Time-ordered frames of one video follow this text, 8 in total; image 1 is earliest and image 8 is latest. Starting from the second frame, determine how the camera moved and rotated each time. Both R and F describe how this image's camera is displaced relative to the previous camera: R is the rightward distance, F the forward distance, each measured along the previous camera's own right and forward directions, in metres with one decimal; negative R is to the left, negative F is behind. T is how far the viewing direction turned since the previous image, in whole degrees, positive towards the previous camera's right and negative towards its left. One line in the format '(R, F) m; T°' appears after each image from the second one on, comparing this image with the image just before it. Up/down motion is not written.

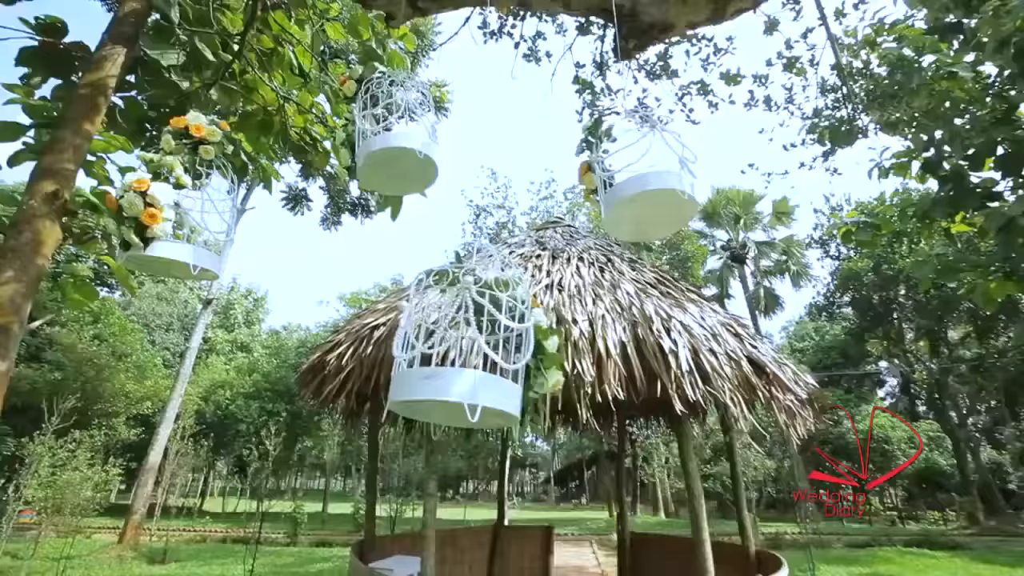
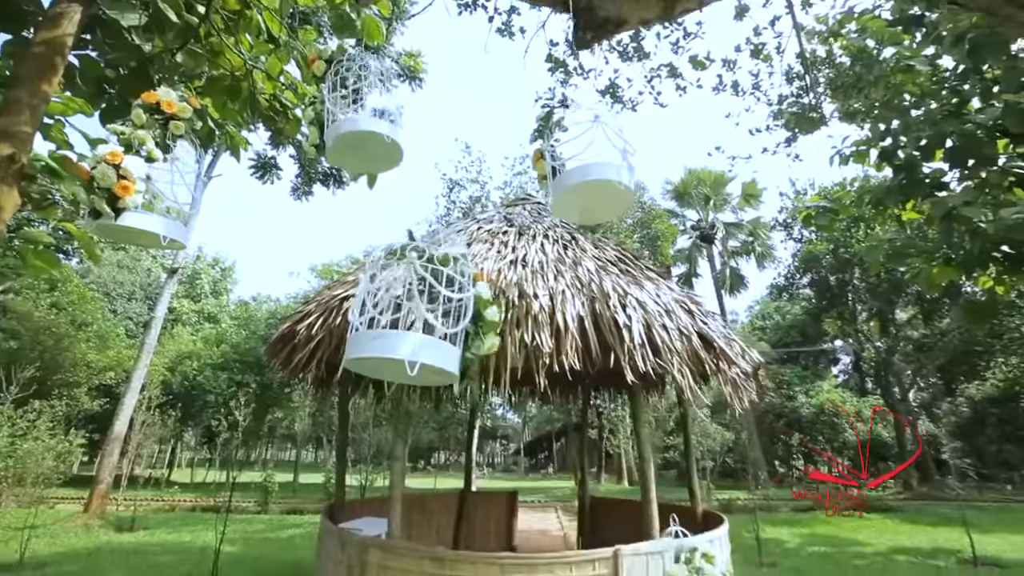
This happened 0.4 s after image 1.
(+0.1, -0.2) m; +3°
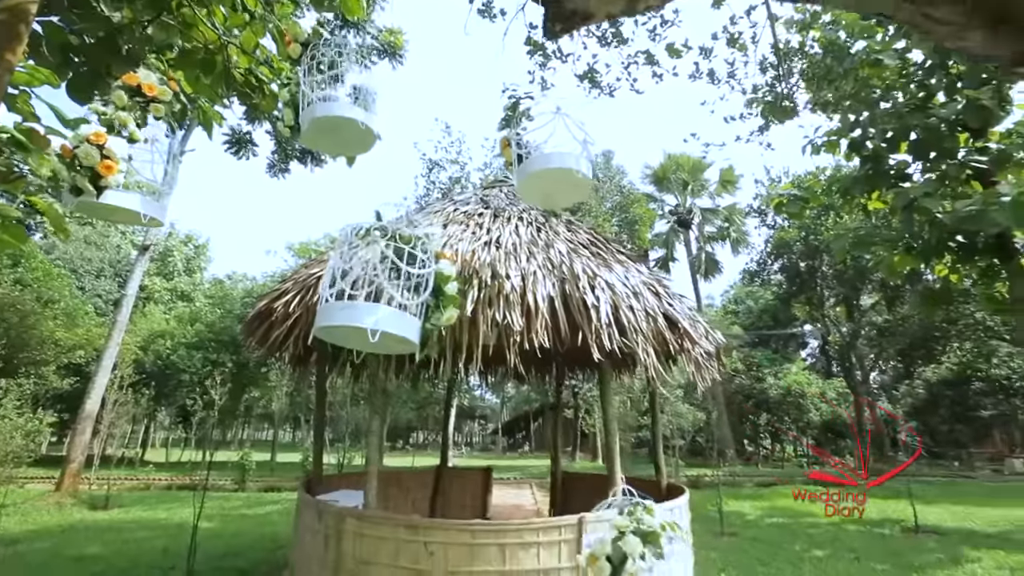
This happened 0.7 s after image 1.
(+0.1, -0.1) m; +2°
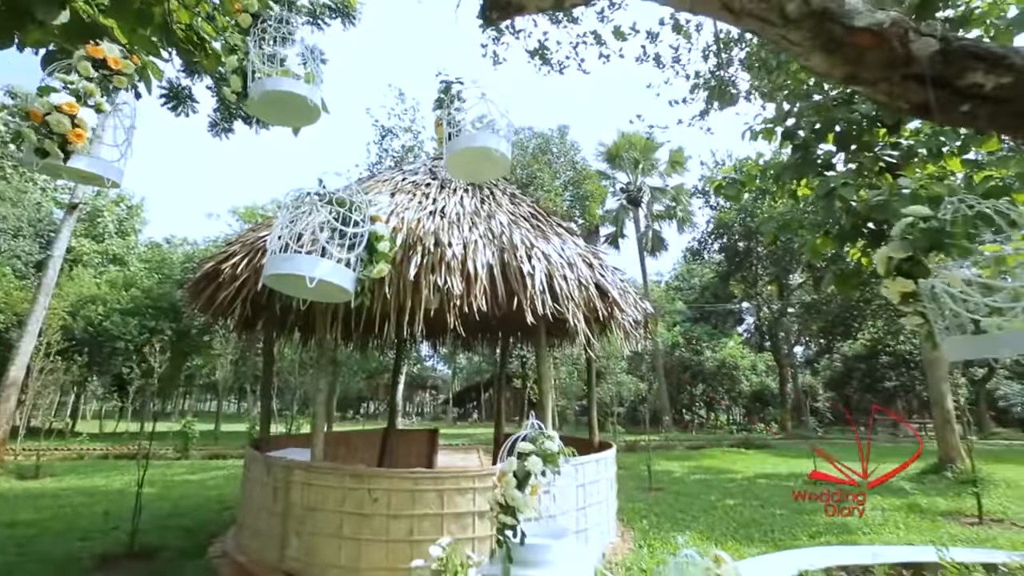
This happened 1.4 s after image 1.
(+0.1, -0.3) m; +5°
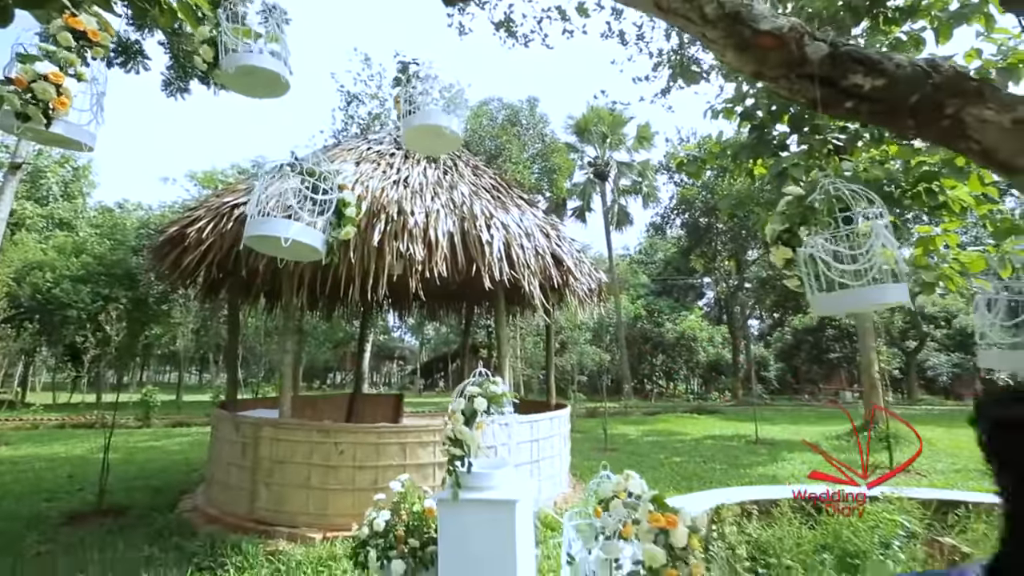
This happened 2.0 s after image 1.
(+0.1, -0.3) m; +4°
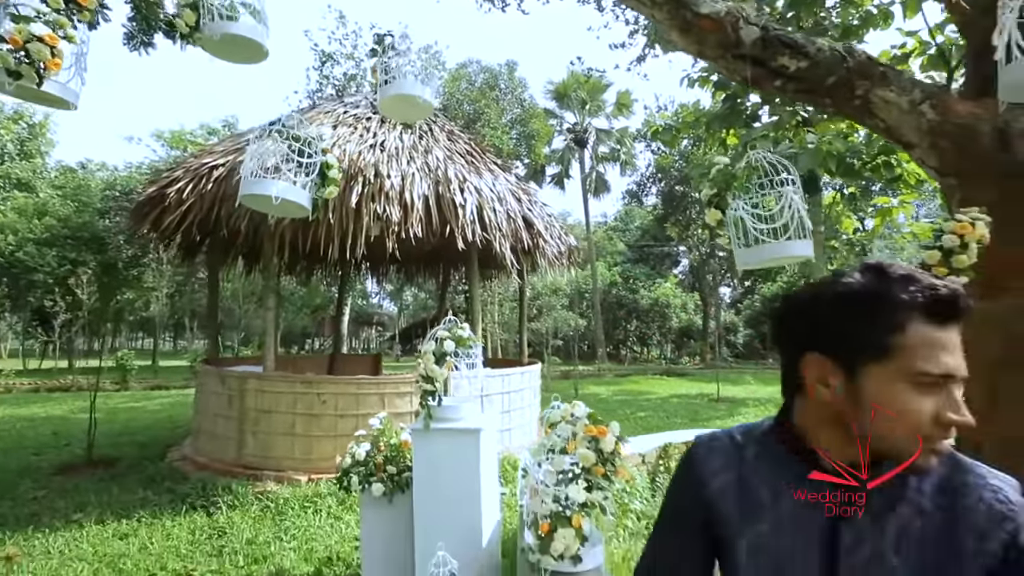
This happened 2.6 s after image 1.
(+0.1, -0.3) m; +2°
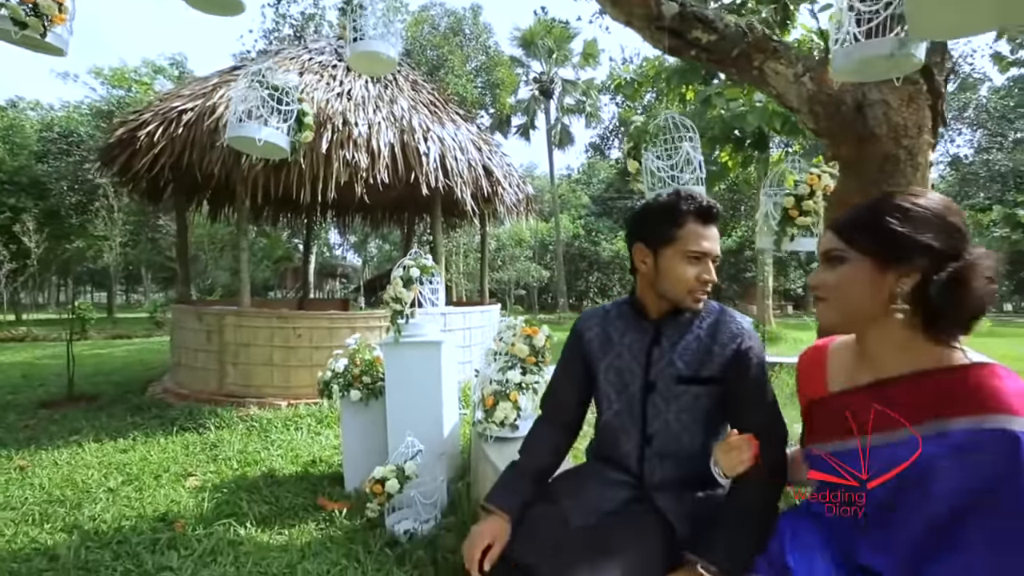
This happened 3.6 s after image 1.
(+0.1, -0.5) m; +4°
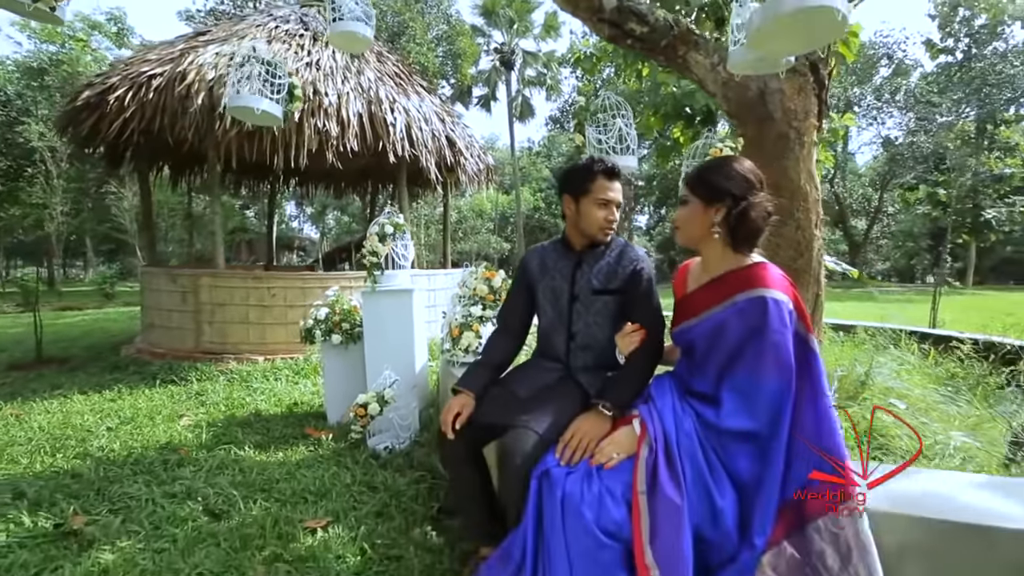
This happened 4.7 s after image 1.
(0.0, -0.5) m; +5°
